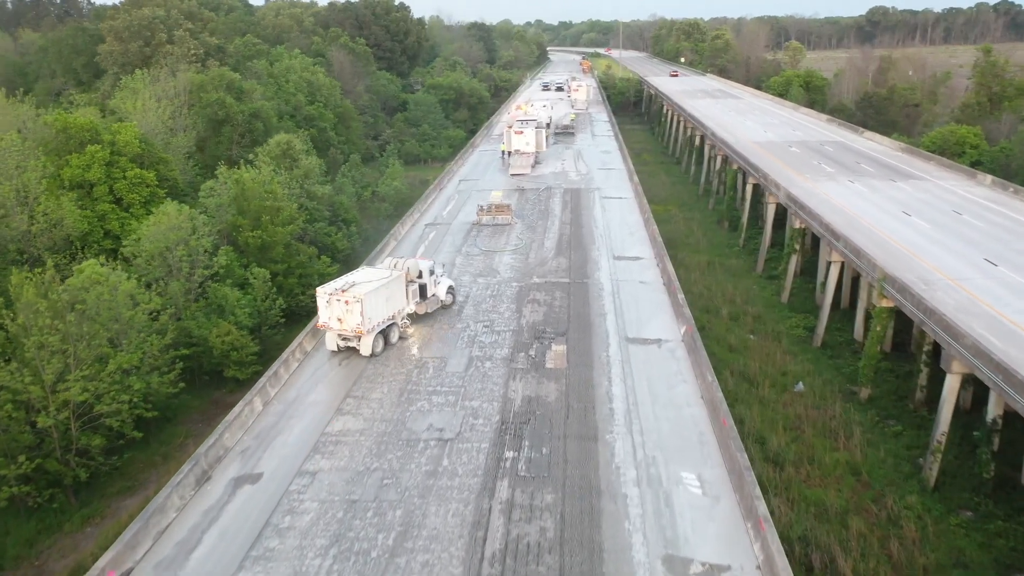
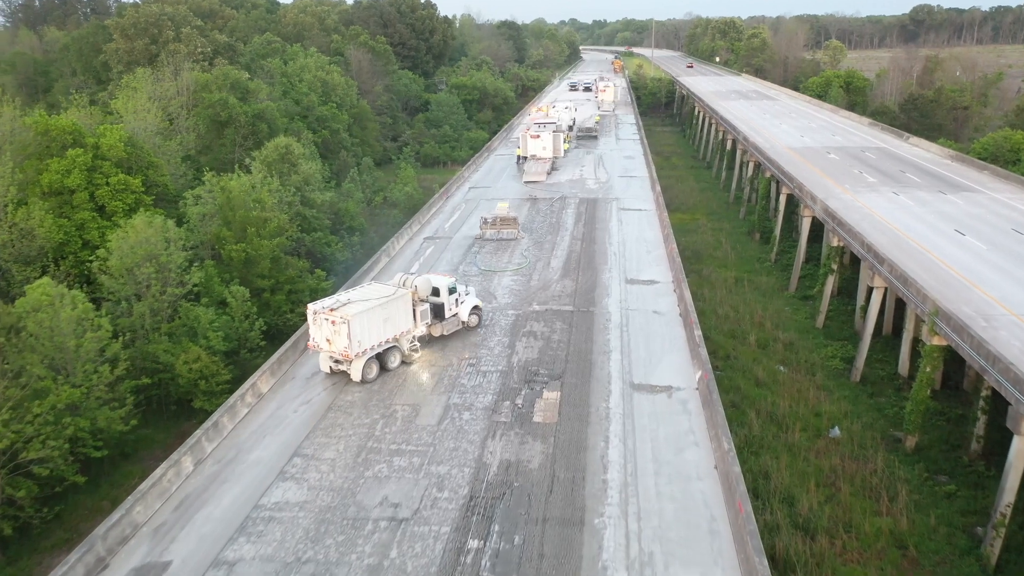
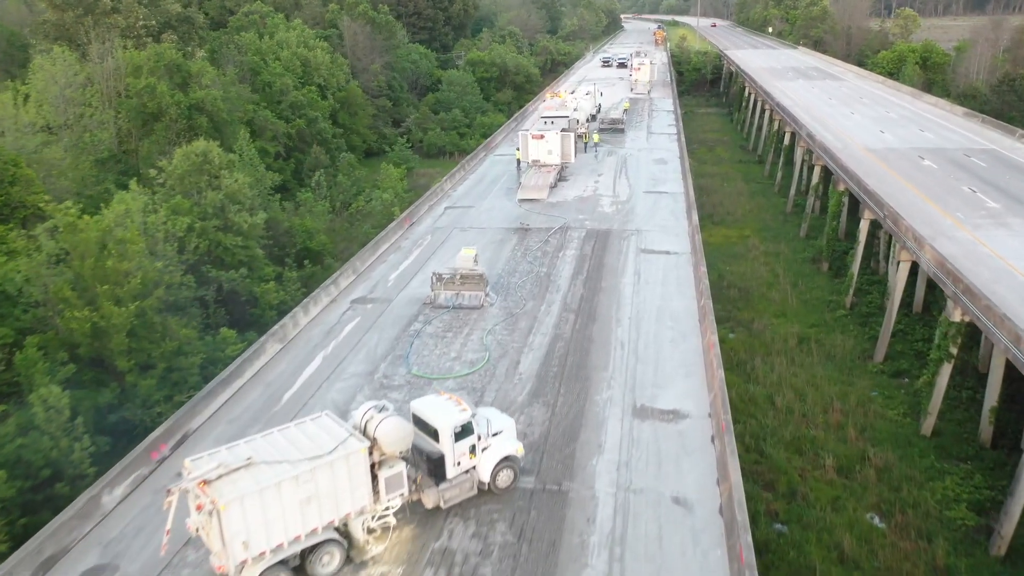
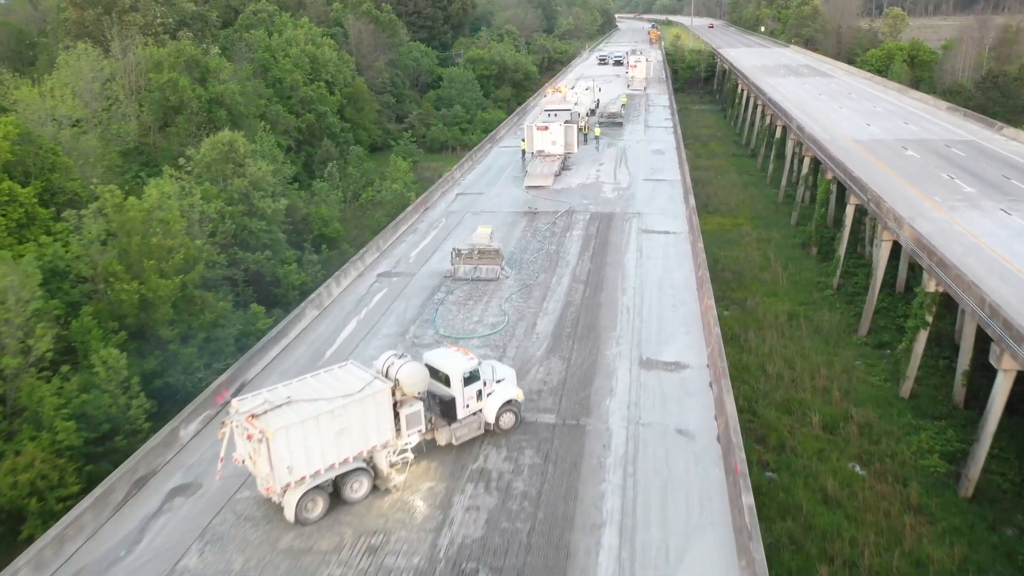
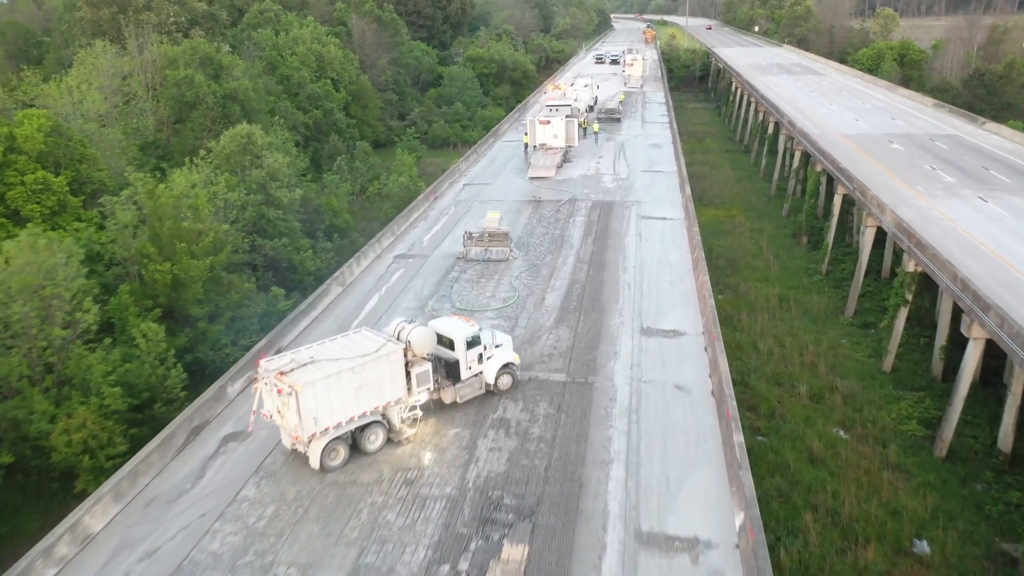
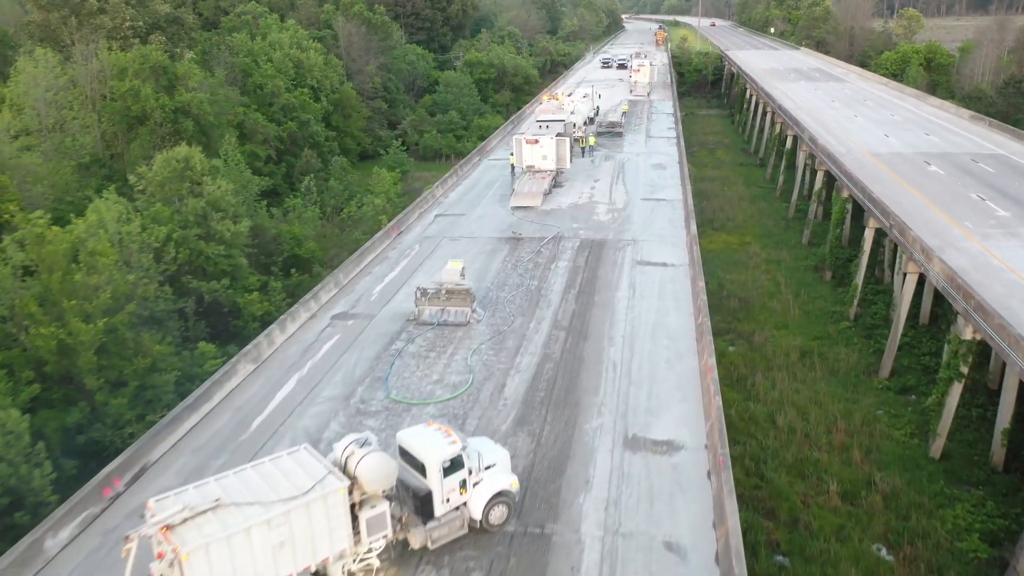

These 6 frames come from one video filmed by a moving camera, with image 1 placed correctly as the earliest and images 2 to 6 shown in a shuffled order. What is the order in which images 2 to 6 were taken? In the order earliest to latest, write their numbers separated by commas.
2, 5, 4, 3, 6
